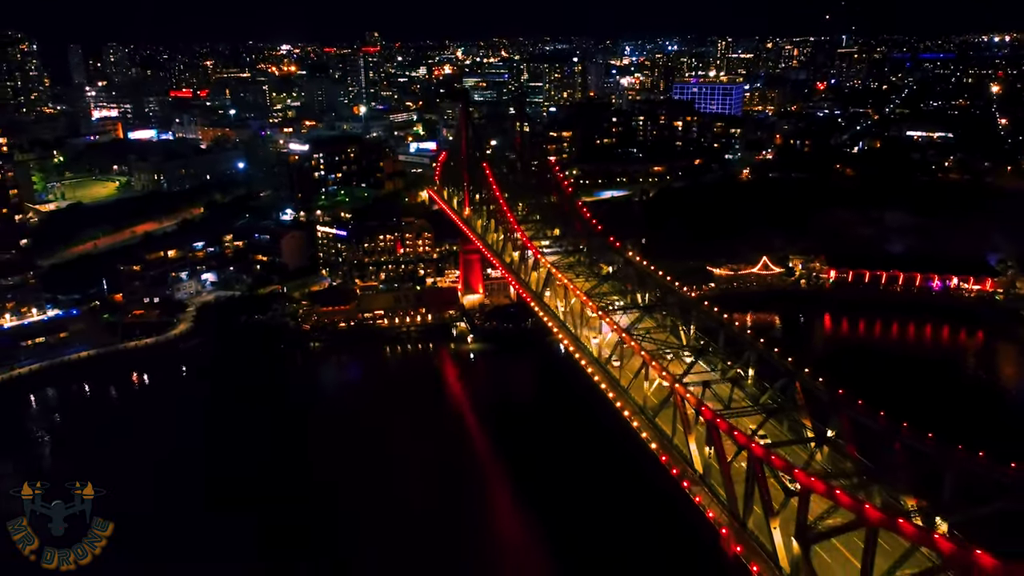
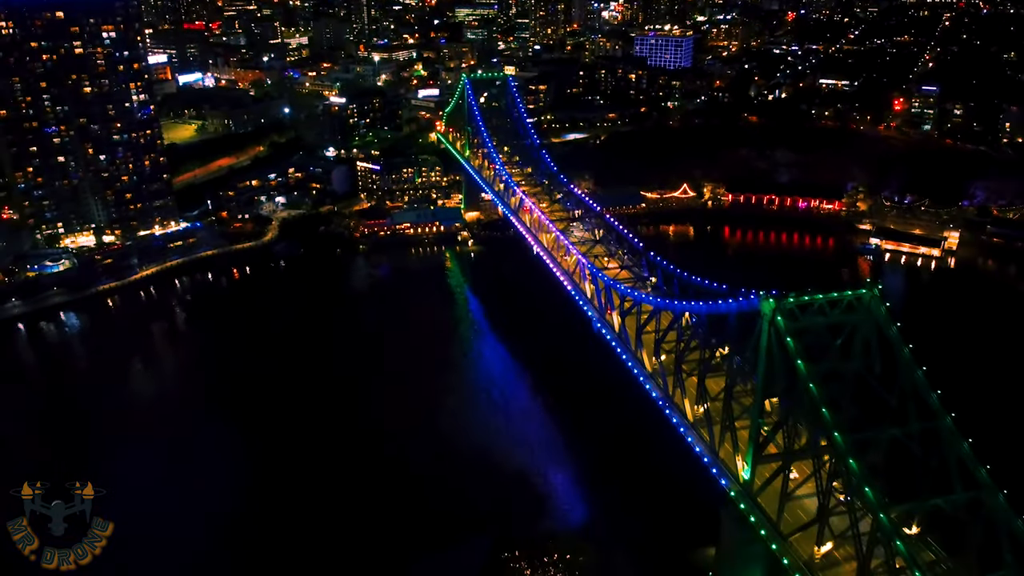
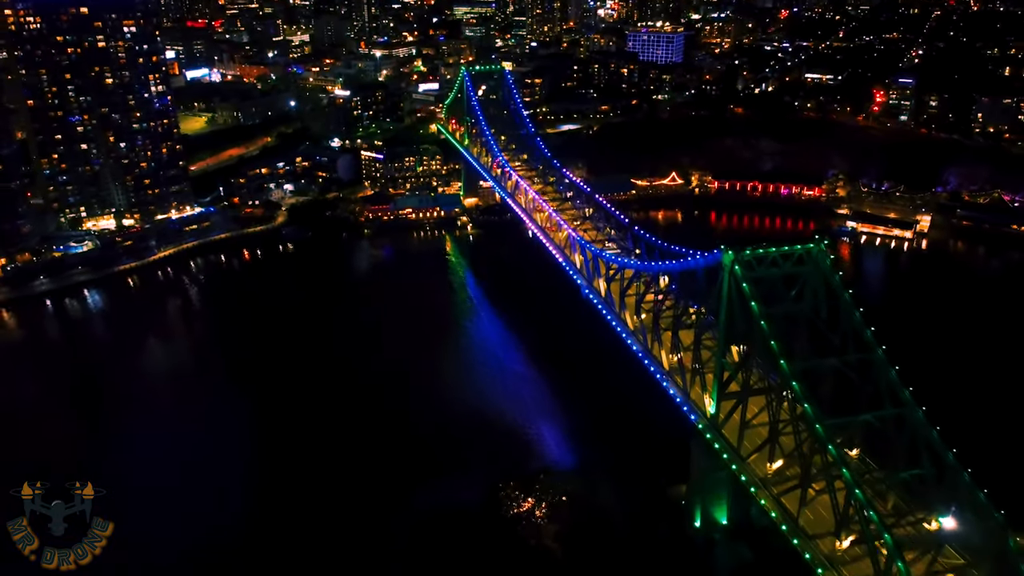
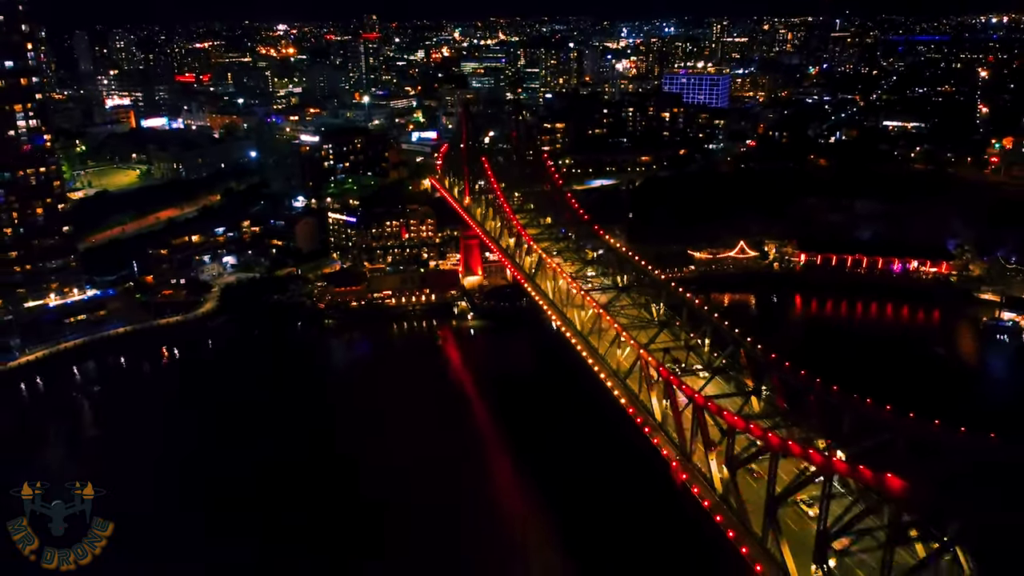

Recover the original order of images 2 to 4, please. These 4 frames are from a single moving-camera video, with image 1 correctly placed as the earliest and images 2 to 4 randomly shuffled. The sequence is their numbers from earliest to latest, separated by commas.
4, 2, 3
